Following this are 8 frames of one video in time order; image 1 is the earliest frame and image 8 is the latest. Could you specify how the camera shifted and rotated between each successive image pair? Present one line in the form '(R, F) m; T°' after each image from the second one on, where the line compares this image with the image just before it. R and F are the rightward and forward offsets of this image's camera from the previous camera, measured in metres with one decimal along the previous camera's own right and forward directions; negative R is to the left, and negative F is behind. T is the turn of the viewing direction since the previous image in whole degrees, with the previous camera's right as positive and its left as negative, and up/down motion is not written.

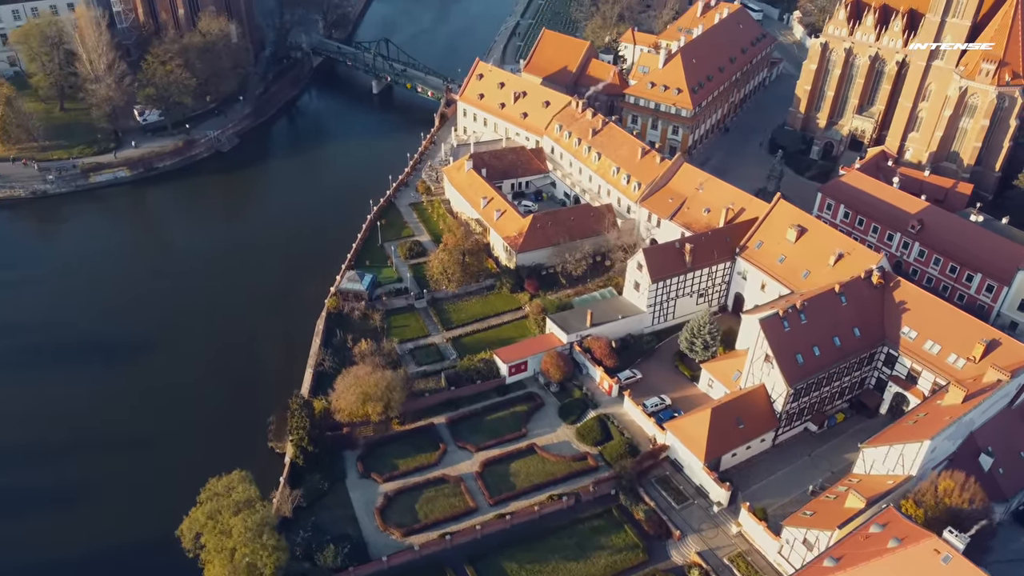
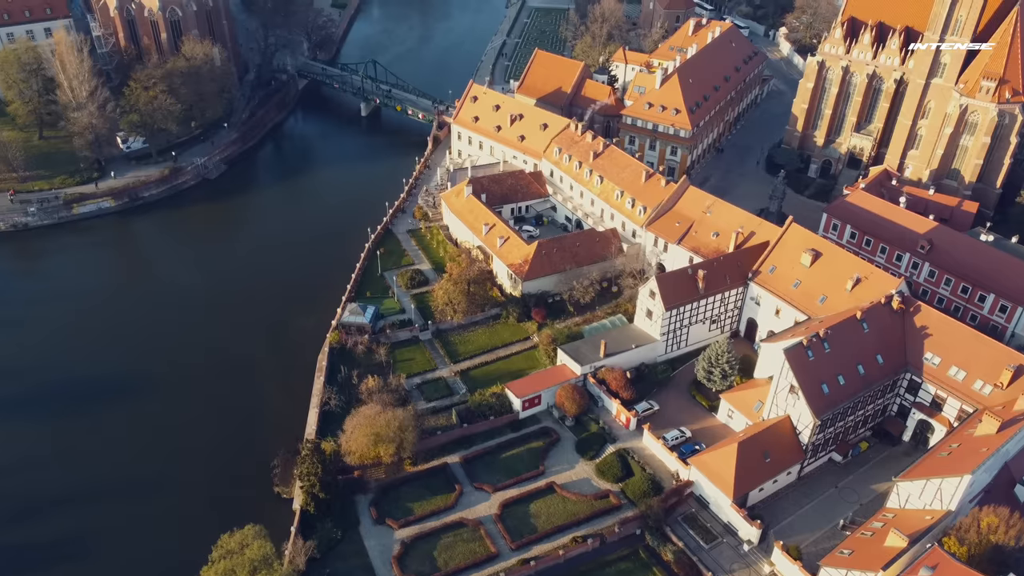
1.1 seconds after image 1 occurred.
(-2.1, +1.5) m; +2°
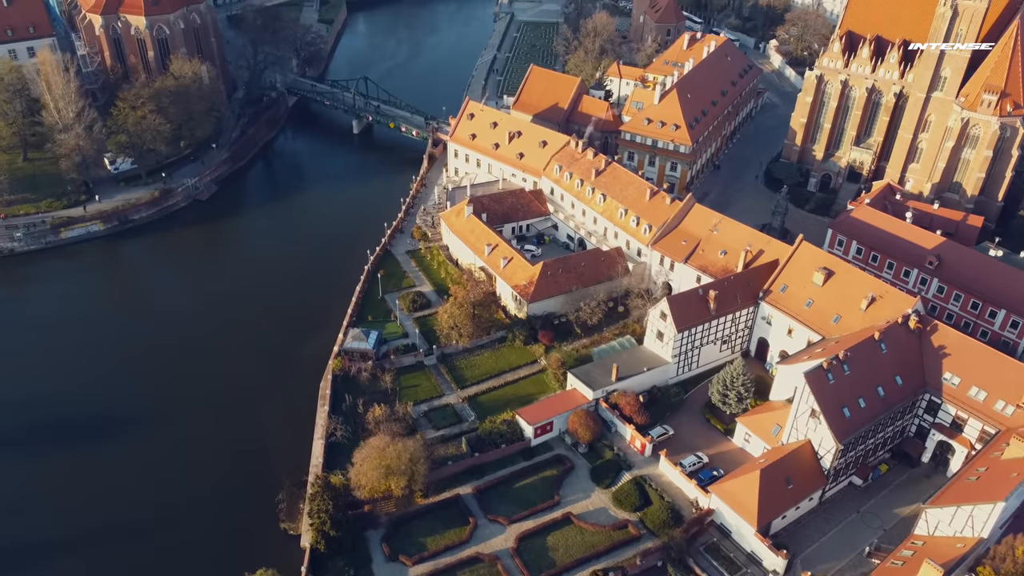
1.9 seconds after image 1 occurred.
(-1.6, +1.1) m; +1°
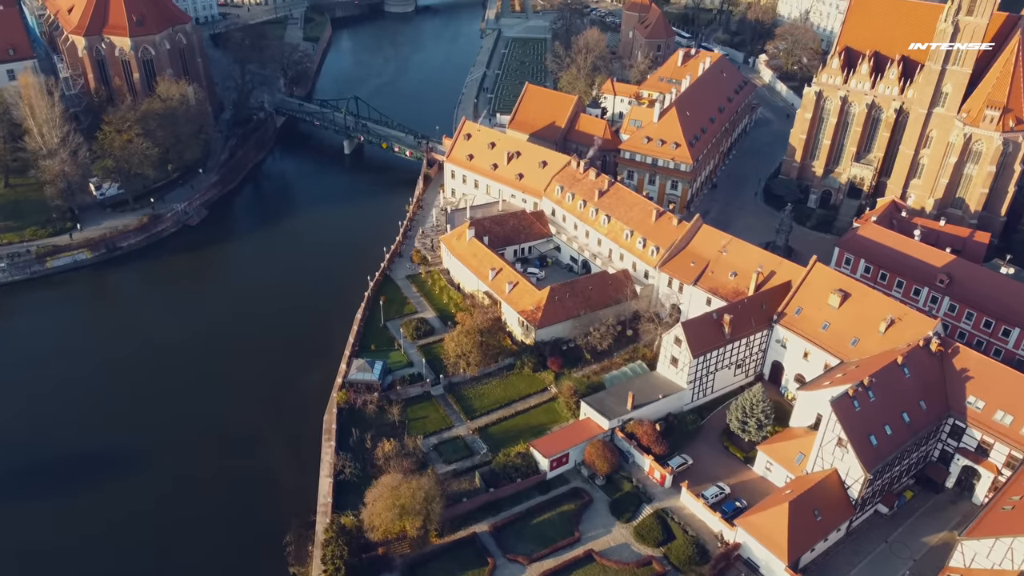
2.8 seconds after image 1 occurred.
(-1.9, +1.4) m; +1°
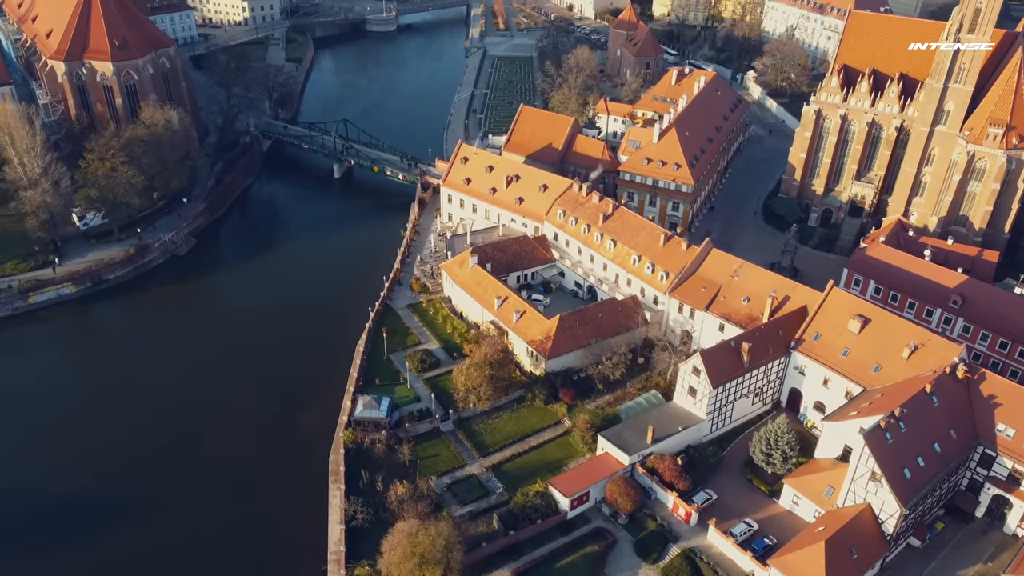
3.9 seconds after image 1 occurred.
(-2.1, +1.6) m; +2°
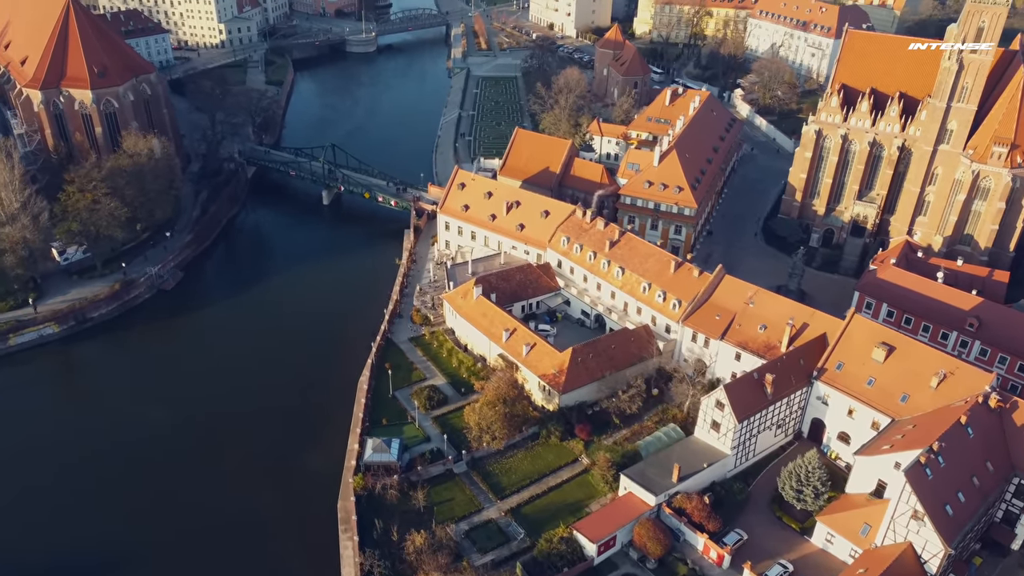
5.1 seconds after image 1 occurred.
(-2.4, +1.8) m; +2°
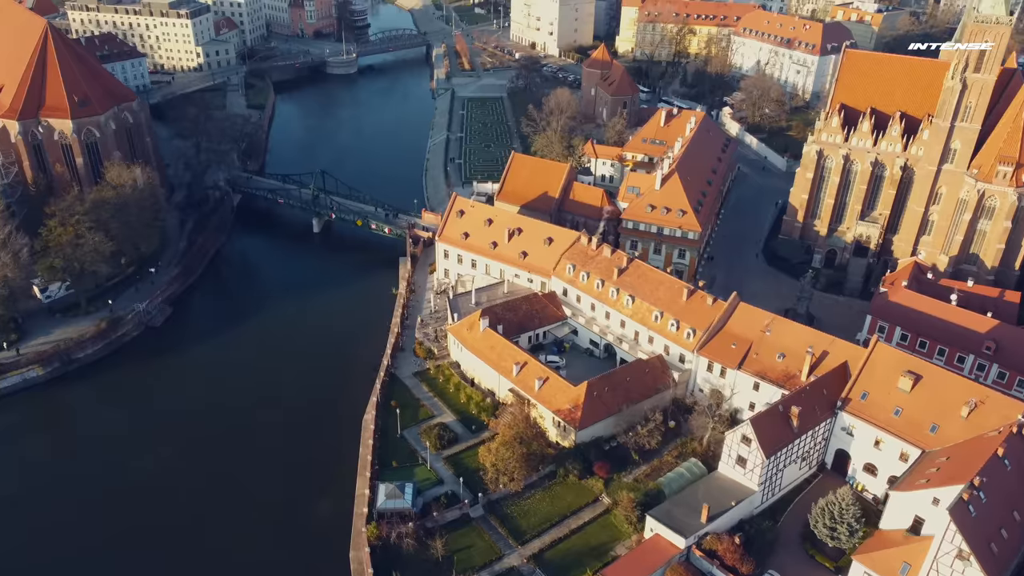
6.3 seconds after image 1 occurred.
(-2.4, +1.7) m; +2°
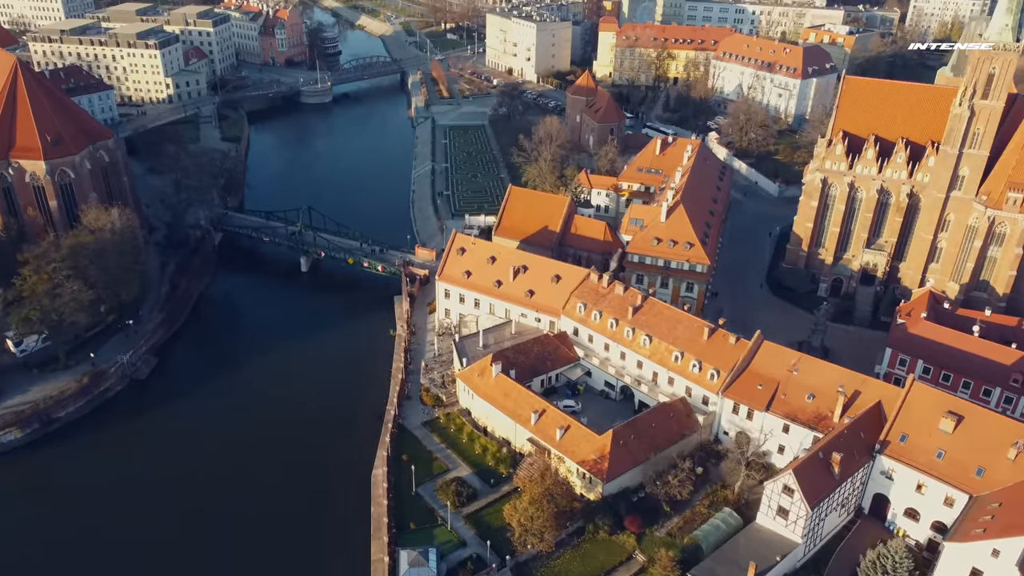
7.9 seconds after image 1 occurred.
(-3.2, +2.5) m; +3°
